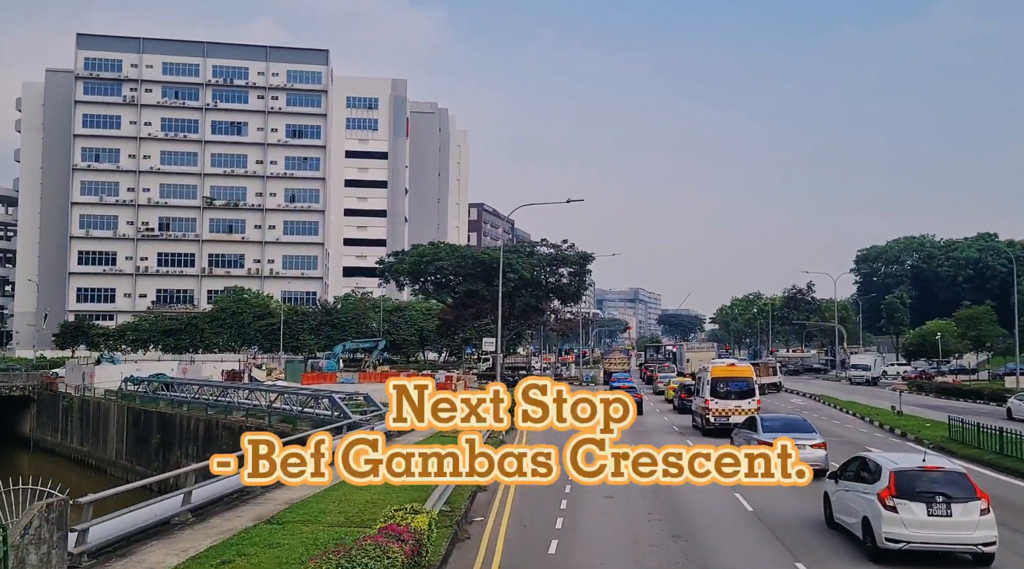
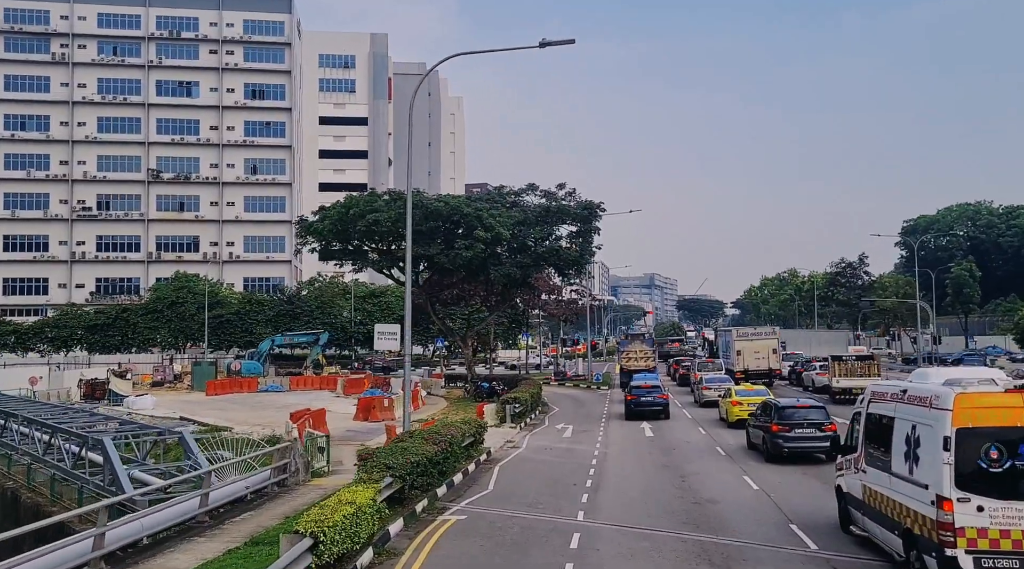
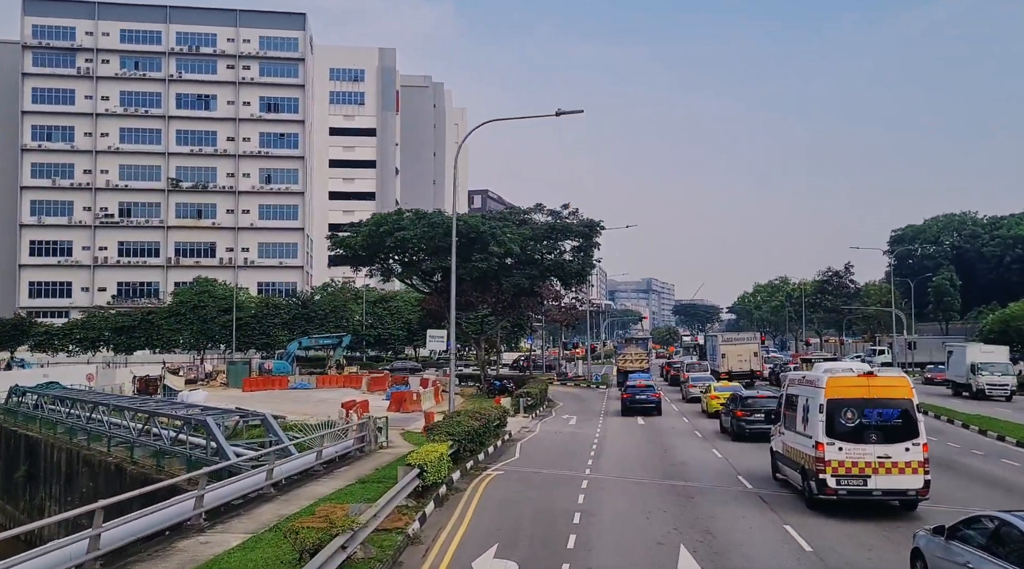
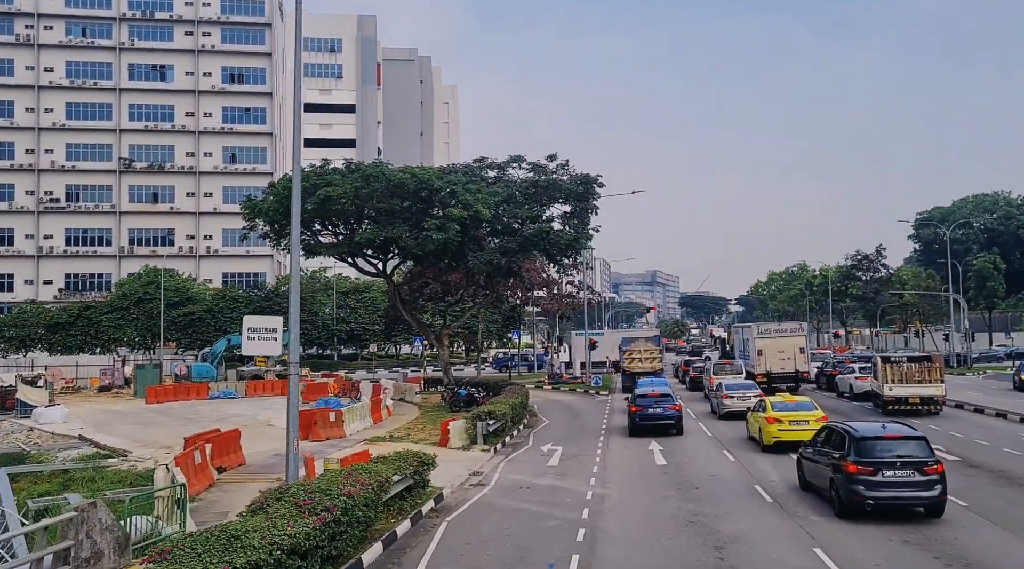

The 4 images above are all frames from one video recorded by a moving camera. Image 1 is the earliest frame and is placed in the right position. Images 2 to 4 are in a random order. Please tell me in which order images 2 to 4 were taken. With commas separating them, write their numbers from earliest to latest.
3, 2, 4
